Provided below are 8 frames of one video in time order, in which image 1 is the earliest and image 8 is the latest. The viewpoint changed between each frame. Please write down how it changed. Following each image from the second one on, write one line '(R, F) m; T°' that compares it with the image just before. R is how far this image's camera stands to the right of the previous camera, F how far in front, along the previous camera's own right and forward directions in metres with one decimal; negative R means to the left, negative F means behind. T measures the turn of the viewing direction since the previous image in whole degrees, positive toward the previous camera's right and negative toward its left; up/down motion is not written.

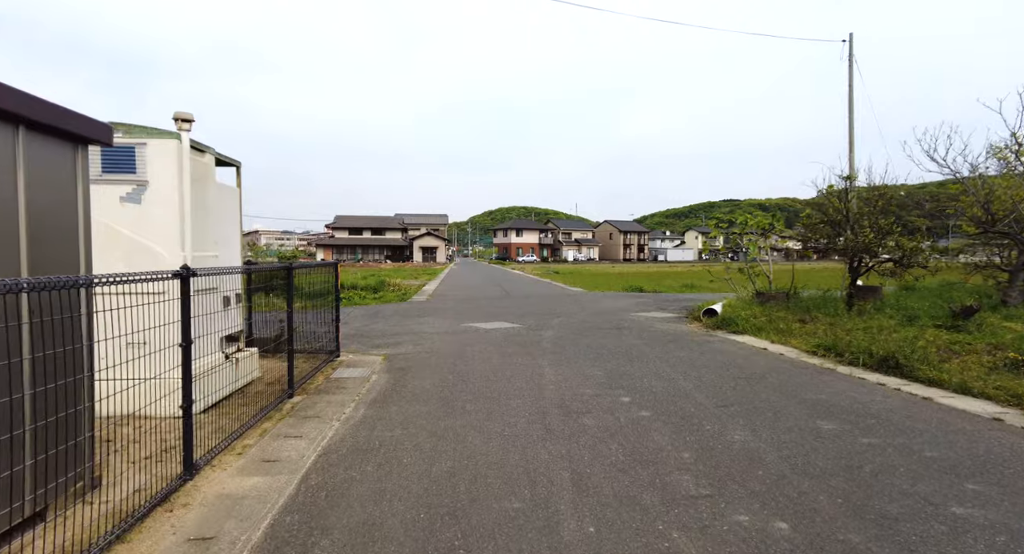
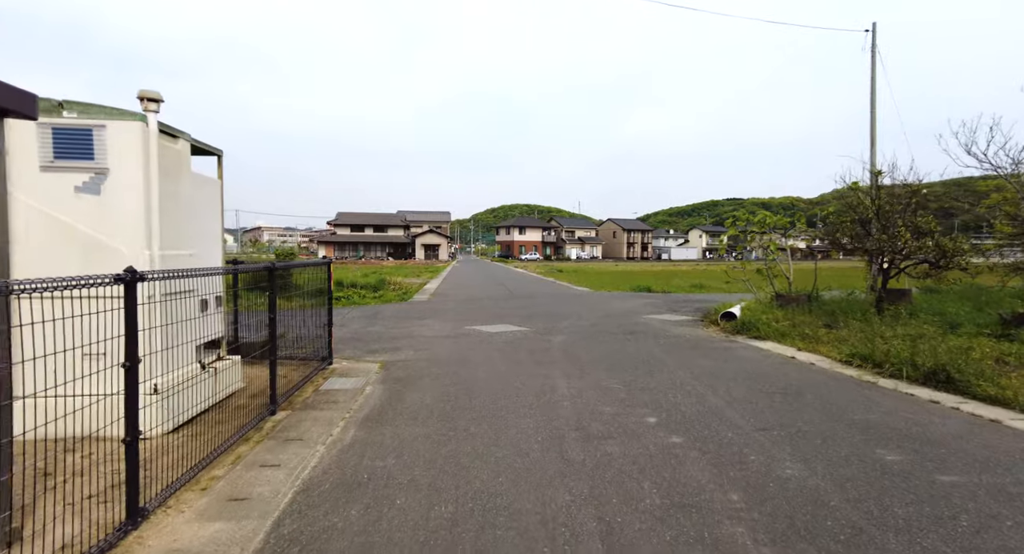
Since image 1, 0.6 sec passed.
(-0.1, +0.5) m; 0°
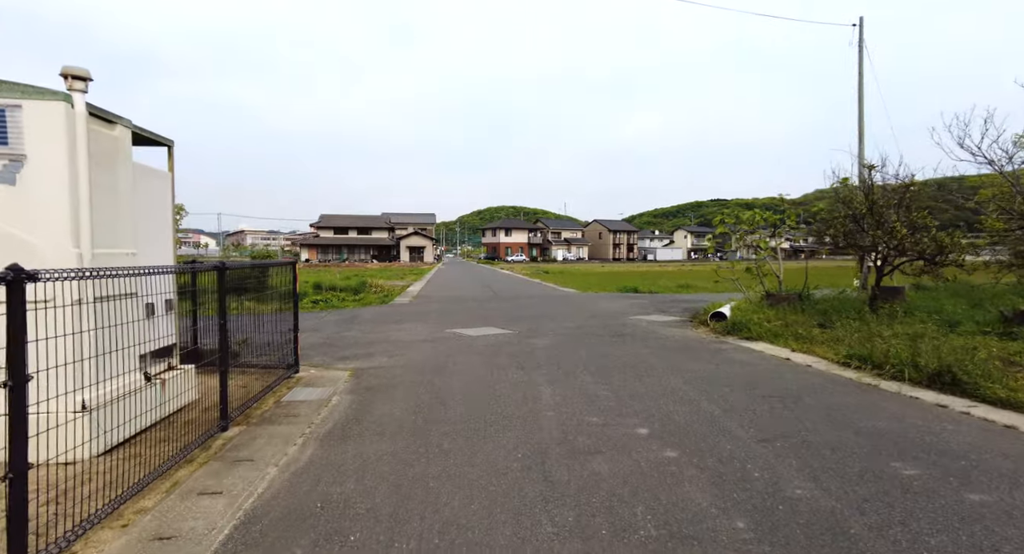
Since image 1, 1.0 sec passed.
(+0.1, +0.4) m; +2°
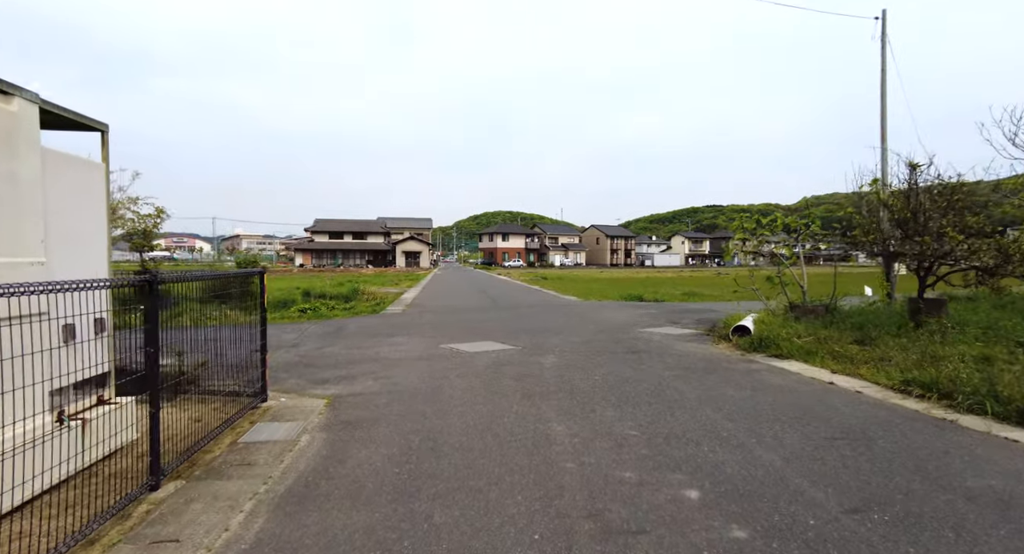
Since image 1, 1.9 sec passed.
(-0.1, +0.8) m; 0°
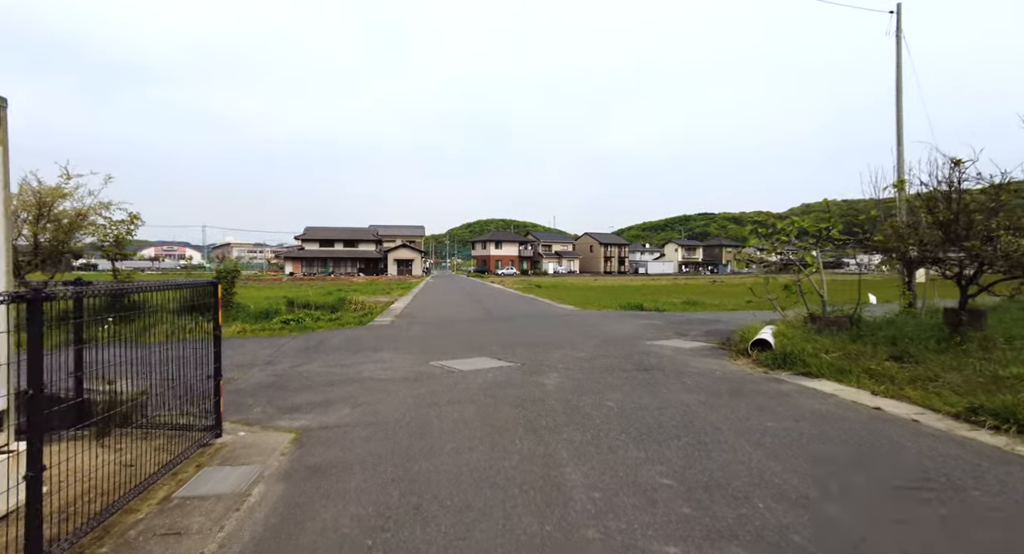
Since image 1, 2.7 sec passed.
(-0.1, +0.7) m; +1°
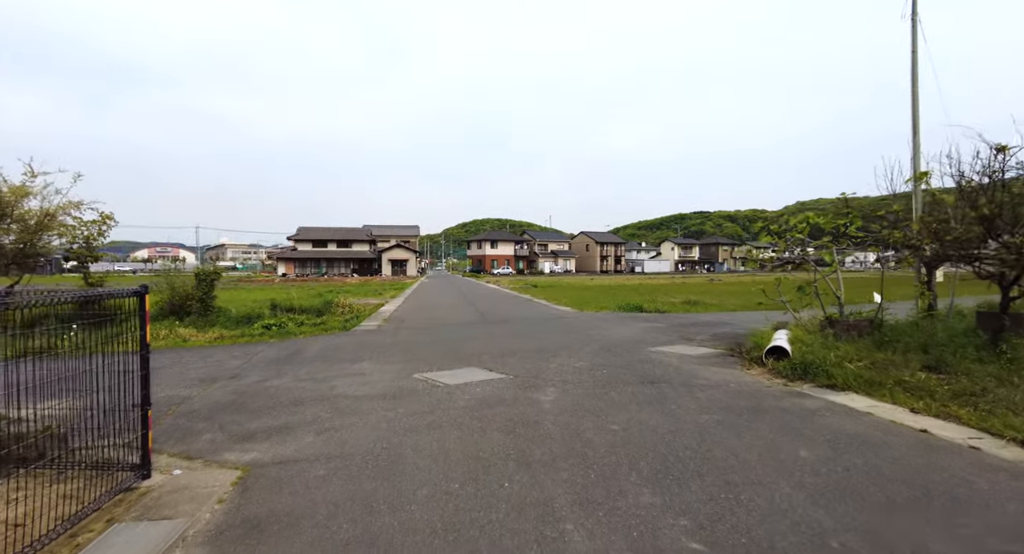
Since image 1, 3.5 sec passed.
(+0.1, +0.6) m; 0°
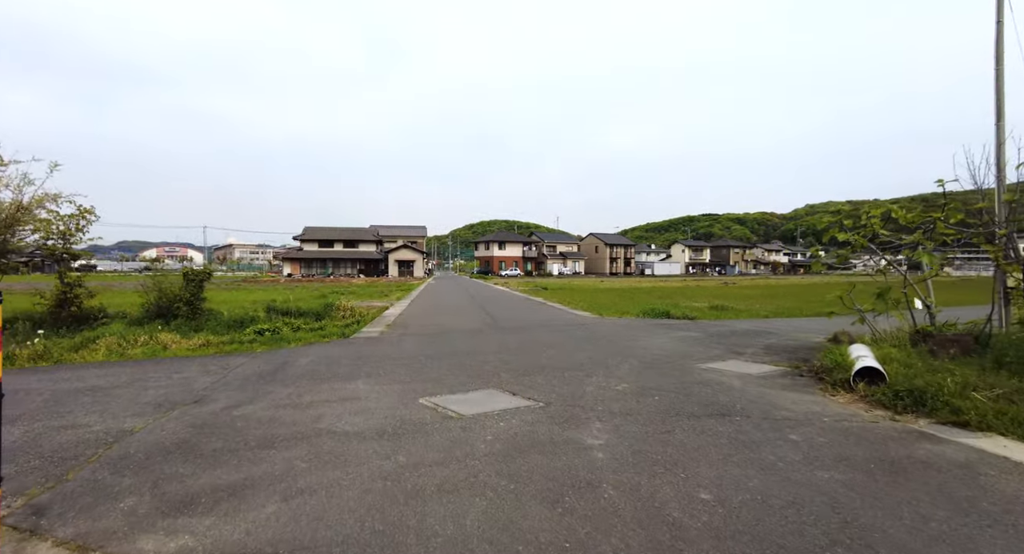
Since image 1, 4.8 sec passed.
(-0.3, +1.2) m; -1°
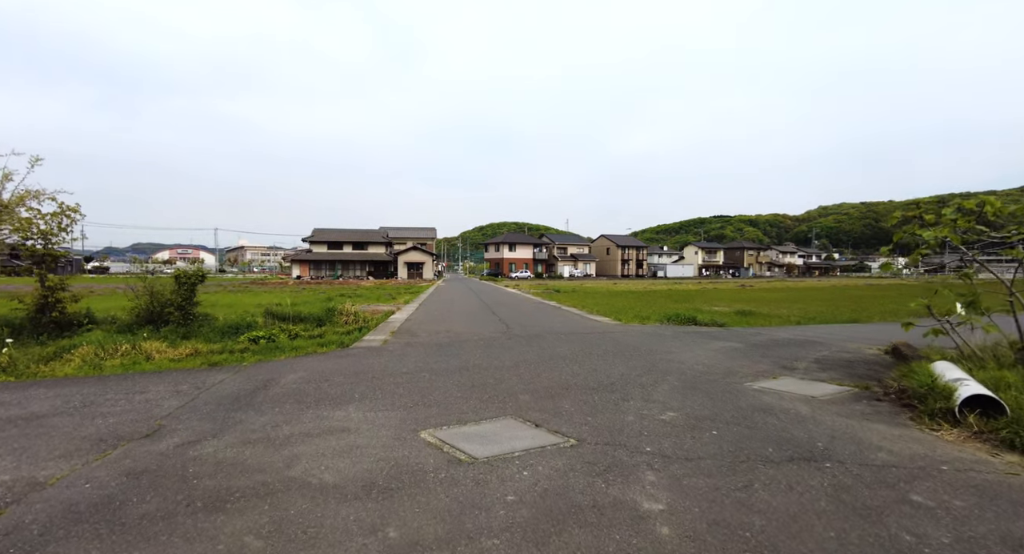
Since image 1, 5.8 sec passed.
(-0.1, +1.0) m; -1°
